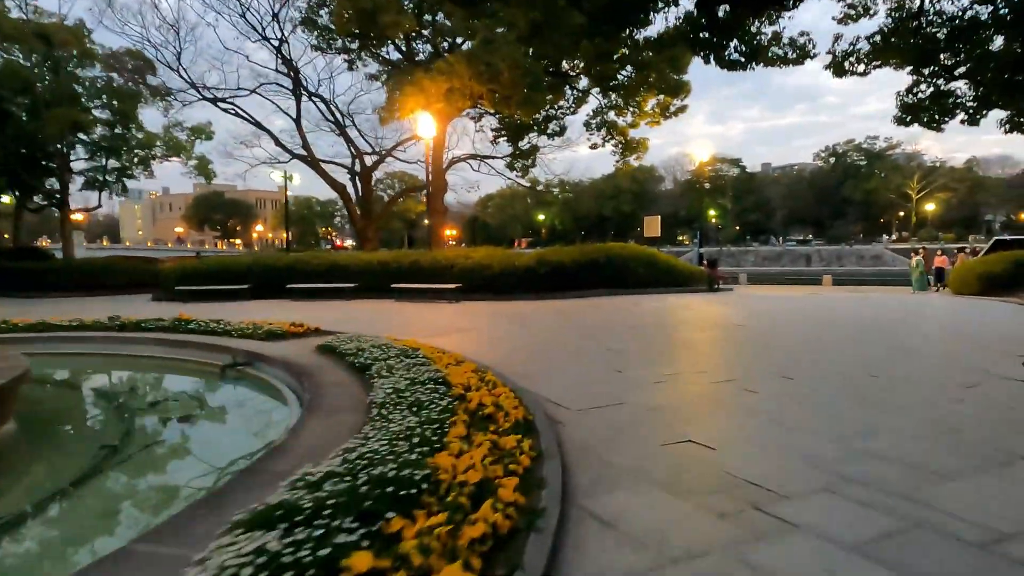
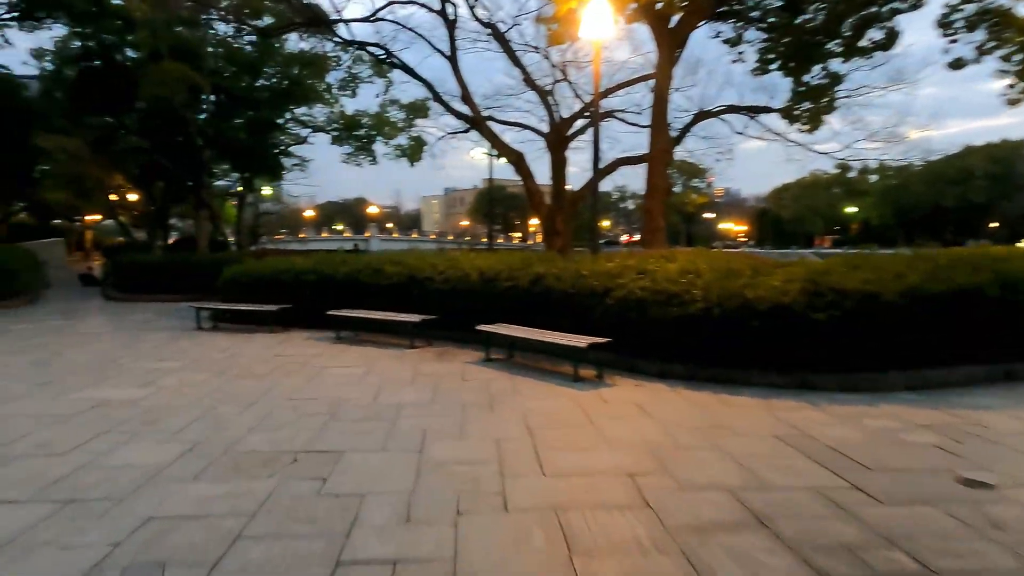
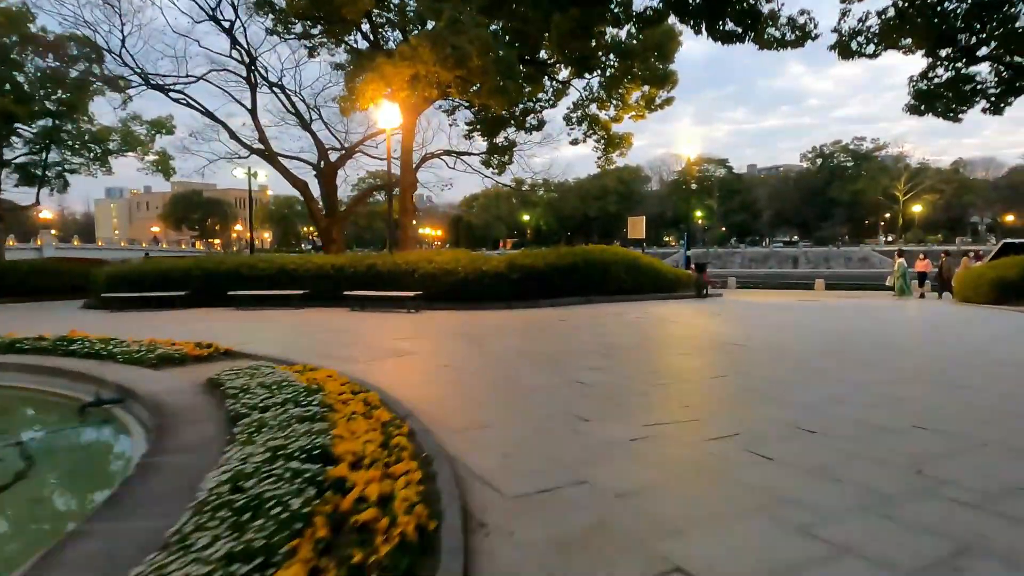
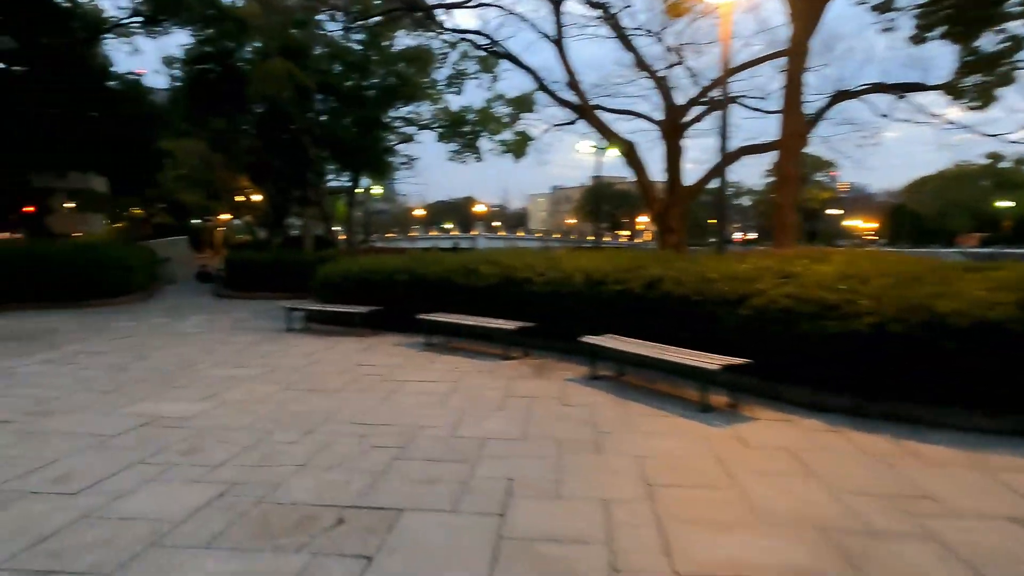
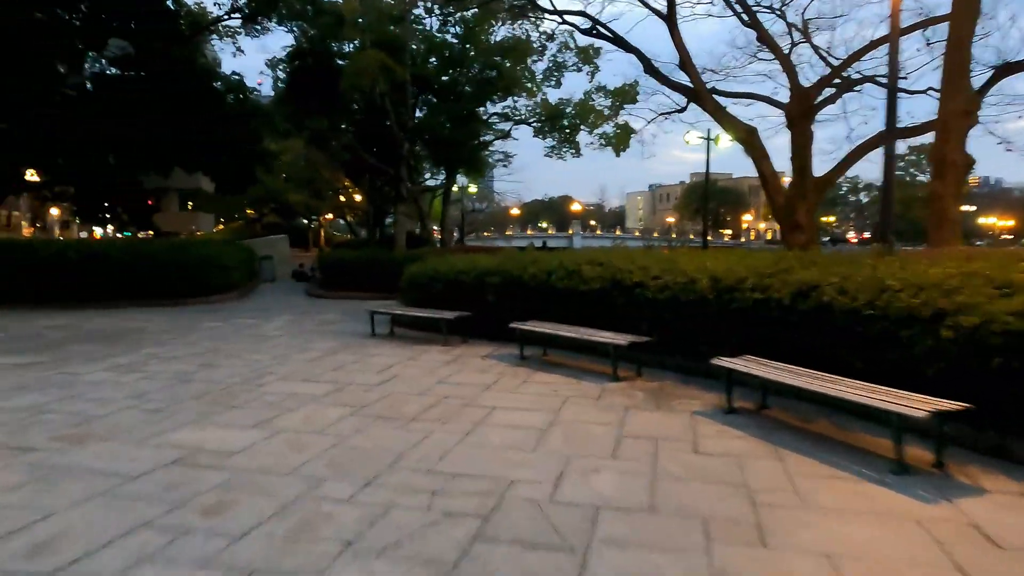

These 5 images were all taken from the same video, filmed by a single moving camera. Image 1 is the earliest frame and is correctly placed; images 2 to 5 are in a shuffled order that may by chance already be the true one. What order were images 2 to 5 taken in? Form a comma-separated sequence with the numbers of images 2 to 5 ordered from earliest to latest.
3, 2, 4, 5
